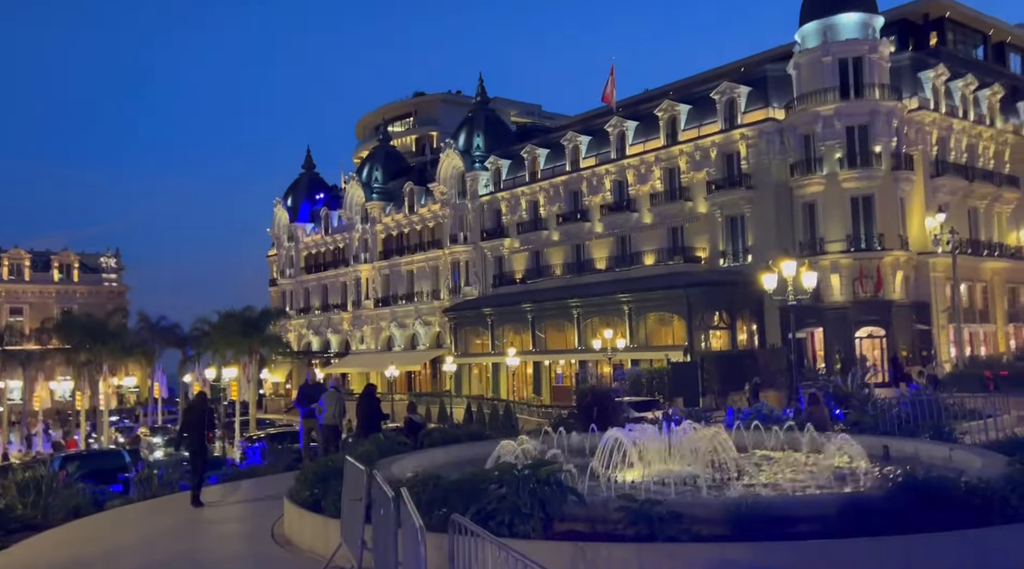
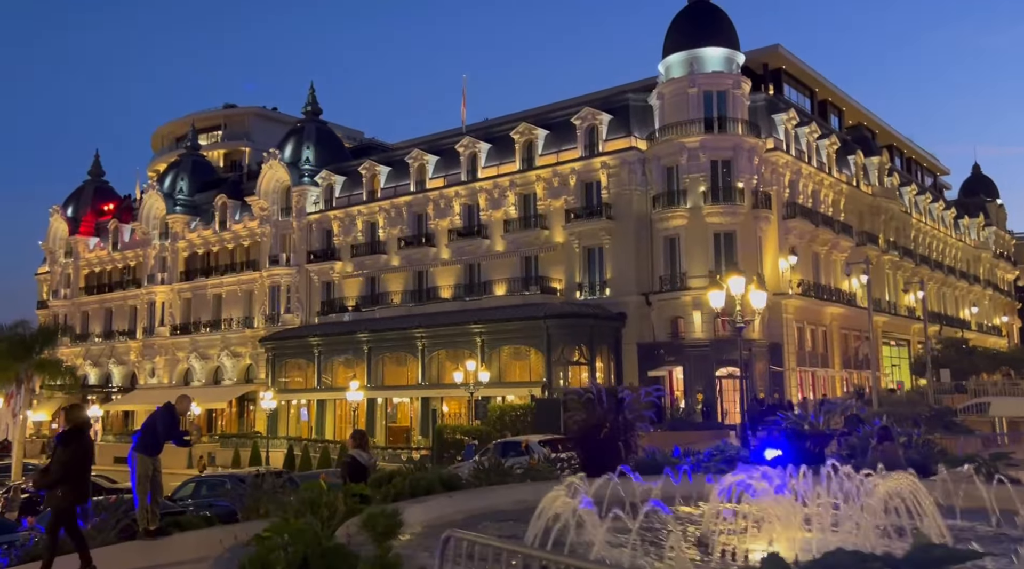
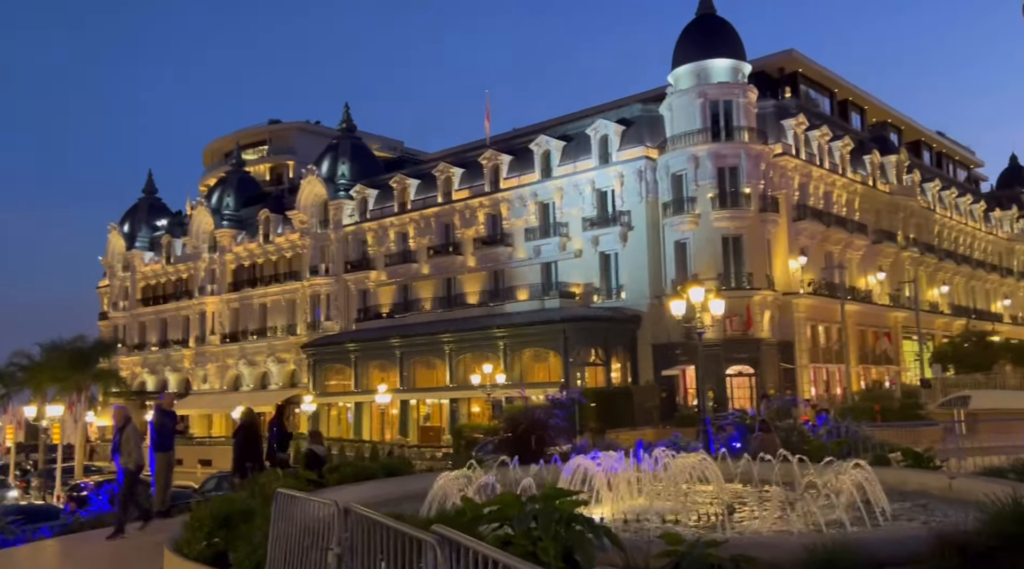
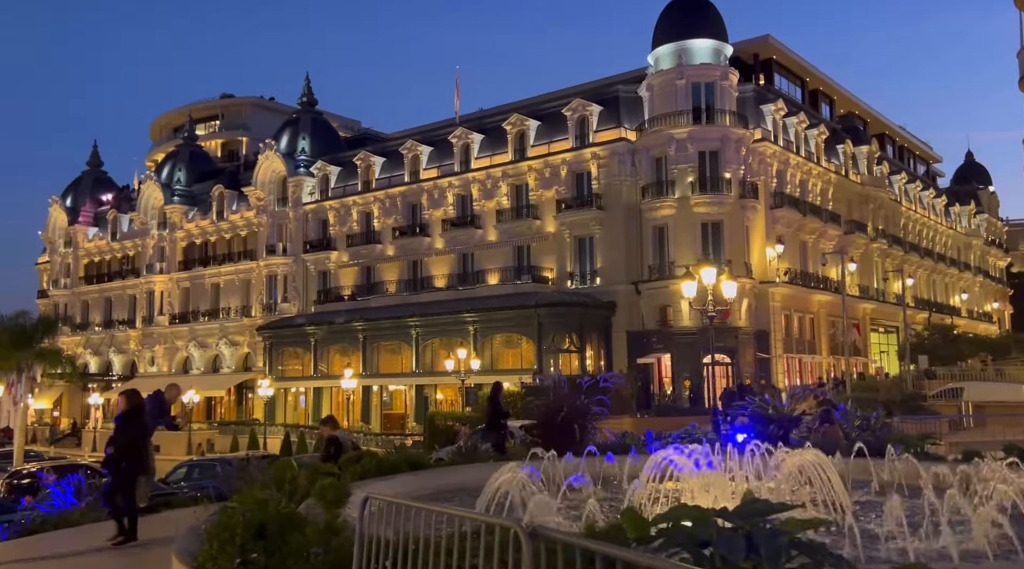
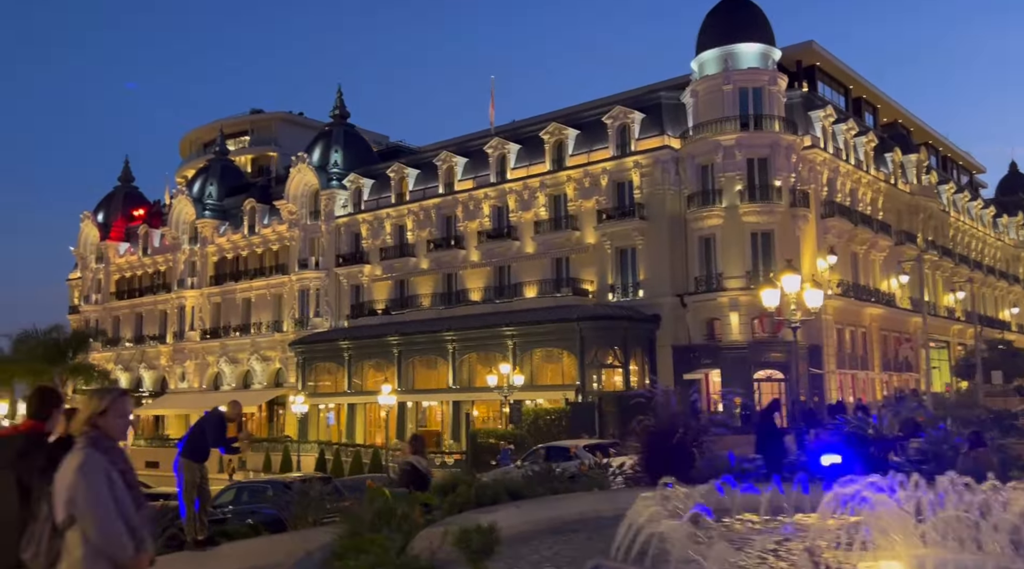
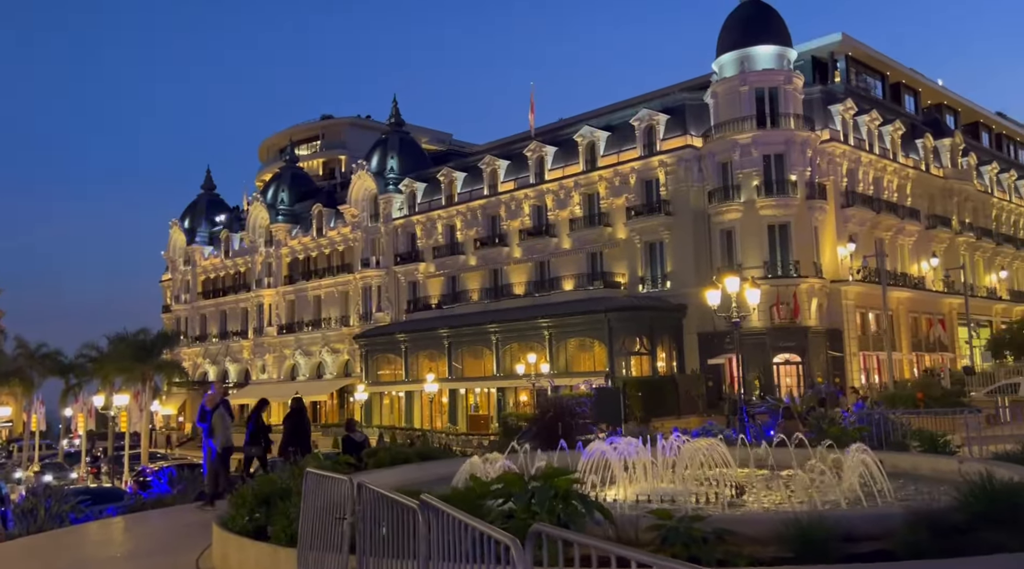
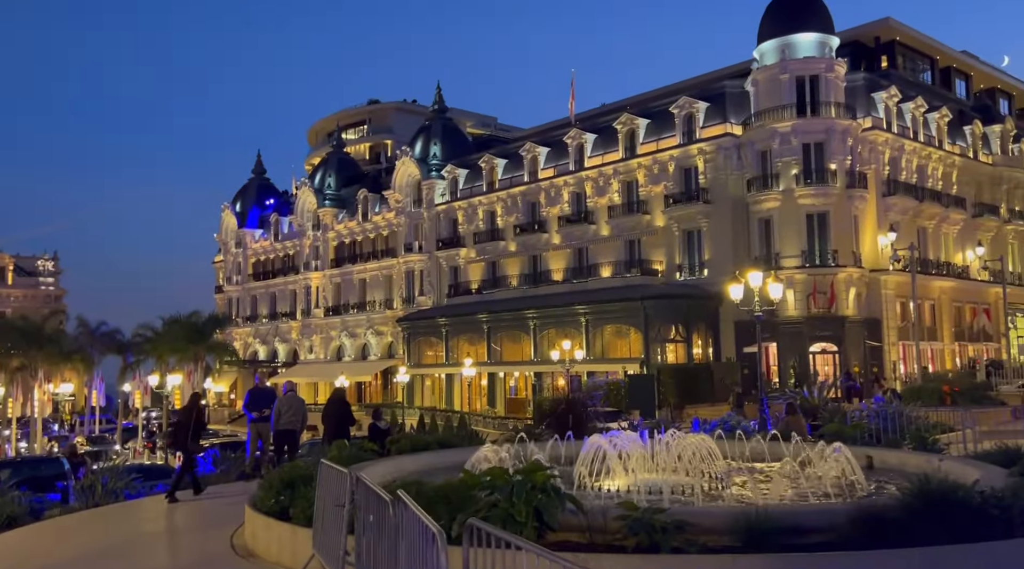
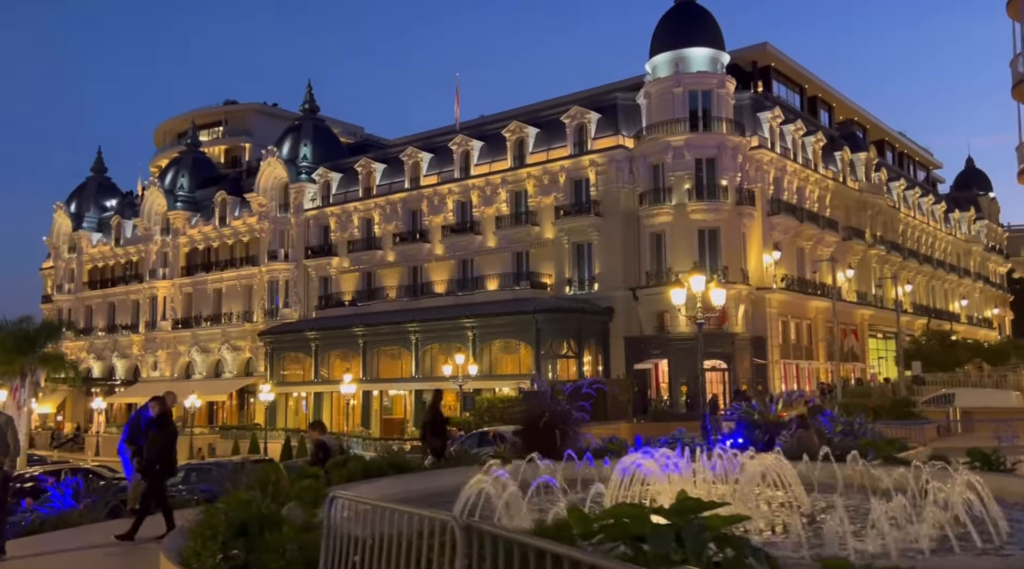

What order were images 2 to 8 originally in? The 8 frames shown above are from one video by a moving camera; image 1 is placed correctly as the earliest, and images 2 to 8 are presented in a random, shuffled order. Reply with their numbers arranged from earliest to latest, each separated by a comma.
7, 6, 3, 8, 4, 2, 5
